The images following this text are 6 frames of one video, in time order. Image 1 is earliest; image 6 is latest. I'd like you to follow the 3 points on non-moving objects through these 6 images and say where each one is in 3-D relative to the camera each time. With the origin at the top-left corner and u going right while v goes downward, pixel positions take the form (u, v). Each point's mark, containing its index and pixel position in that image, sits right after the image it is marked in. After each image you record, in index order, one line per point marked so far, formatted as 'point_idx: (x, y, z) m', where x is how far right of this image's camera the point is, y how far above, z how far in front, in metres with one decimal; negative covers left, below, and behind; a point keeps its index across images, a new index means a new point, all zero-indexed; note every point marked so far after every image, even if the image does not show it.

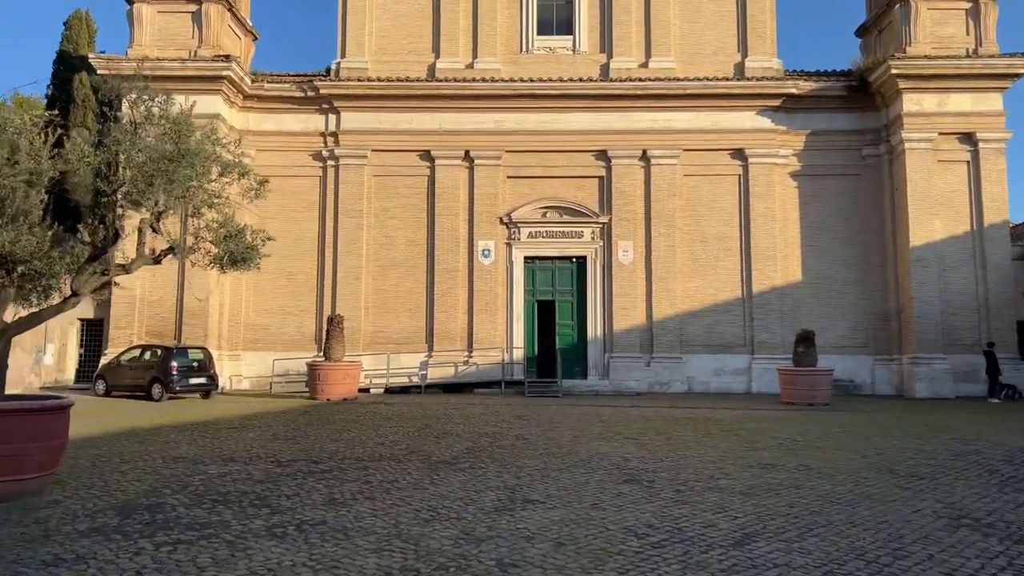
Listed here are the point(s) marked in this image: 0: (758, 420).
0: (+4.7, -2.5, +14.6) m
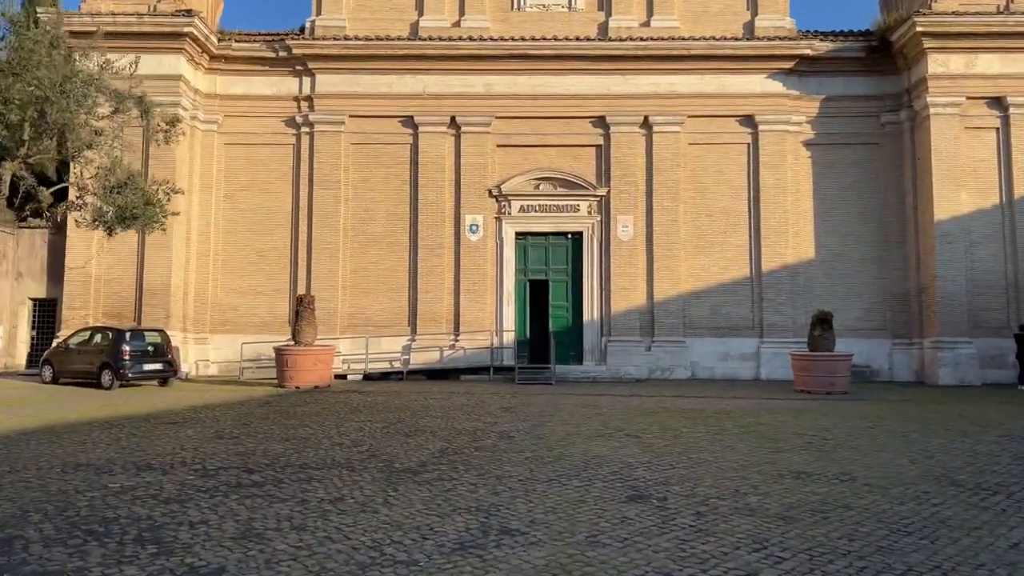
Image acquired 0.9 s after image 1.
0: (+4.5, -2.1, +13.0) m
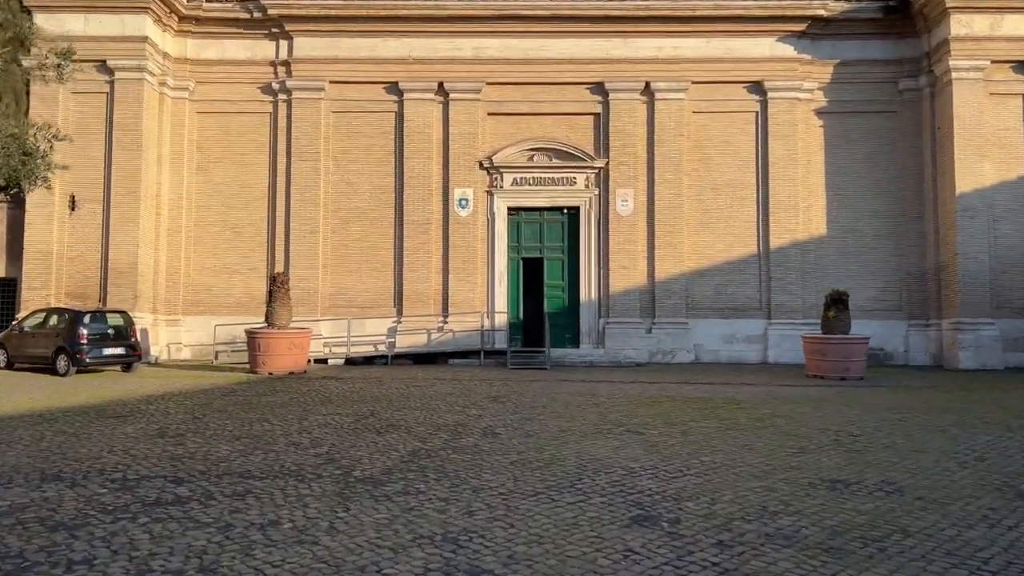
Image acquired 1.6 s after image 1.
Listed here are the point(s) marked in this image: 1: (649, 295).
0: (+4.3, -1.8, +11.8) m
1: (+3.5, -0.2, +19.4) m
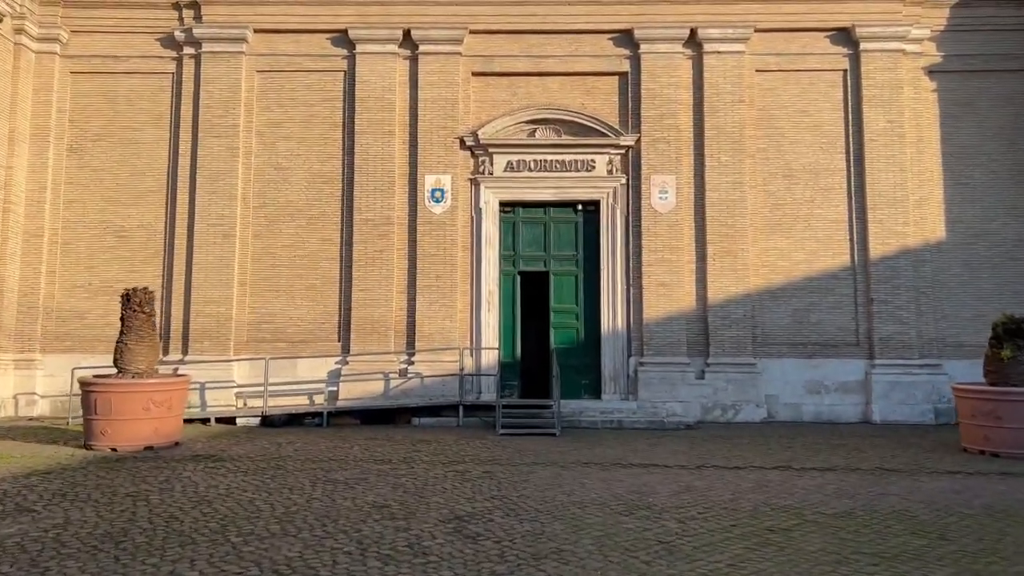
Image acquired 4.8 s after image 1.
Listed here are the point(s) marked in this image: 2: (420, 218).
0: (+4.2, -1.9, +6.0) m
1: (+3.4, -0.7, +13.7) m
2: (-1.7, +1.3, +14.0) m
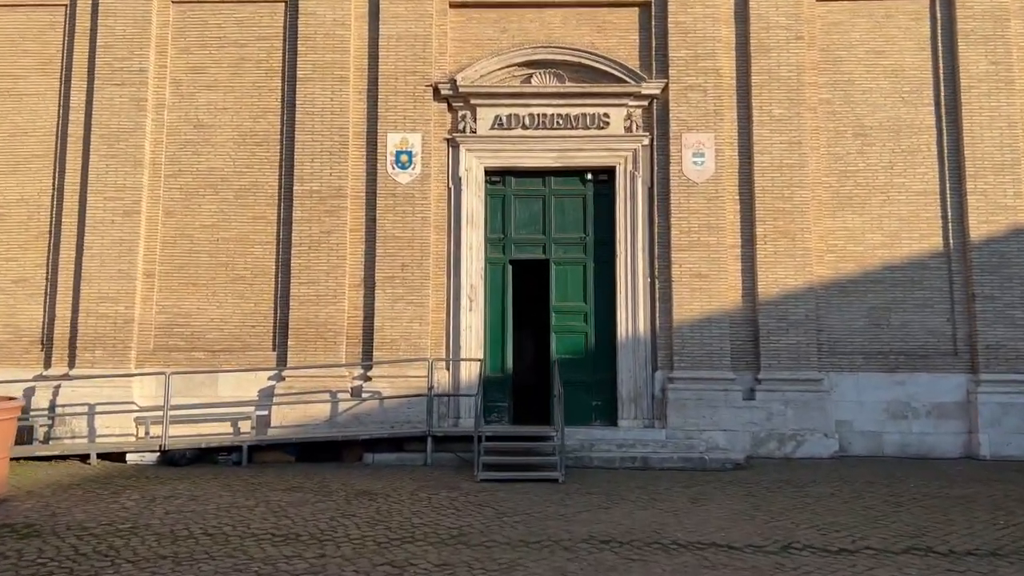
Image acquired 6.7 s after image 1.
0: (+4.0, -1.7, +2.7) m
1: (+3.2, -0.5, +10.4) m
2: (-1.8, +1.4, +10.7) m
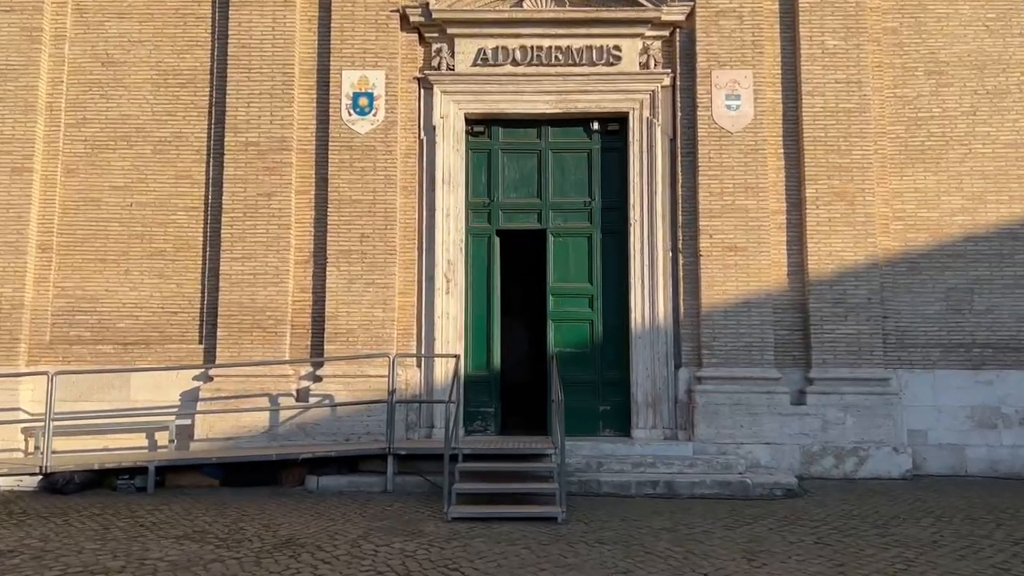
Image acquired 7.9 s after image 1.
0: (+3.8, -1.6, +0.6) m
1: (+3.1, -0.3, +8.3) m
2: (-2.0, +1.6, +8.5) m
